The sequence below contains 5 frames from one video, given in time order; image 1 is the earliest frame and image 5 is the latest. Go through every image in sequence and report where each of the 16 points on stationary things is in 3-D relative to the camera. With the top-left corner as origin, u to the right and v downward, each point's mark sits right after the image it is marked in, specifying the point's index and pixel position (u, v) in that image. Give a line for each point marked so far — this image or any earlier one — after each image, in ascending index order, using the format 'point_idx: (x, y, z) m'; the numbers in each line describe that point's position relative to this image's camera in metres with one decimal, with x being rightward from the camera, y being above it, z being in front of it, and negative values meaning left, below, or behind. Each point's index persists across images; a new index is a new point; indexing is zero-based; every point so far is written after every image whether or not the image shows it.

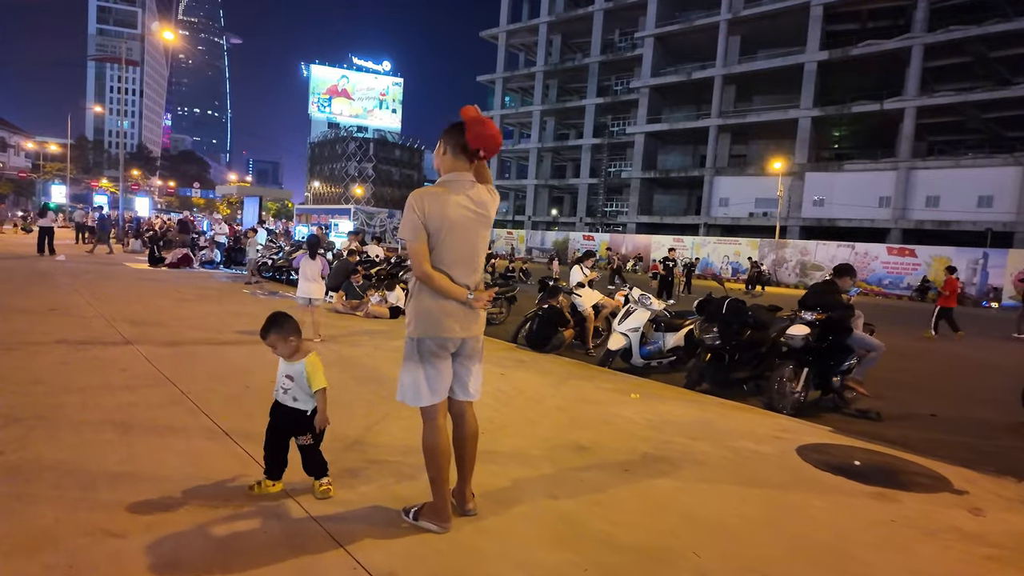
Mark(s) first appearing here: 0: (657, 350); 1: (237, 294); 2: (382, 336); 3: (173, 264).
0: (+2.0, -0.9, +8.2) m
1: (-6.0, -0.2, +13.2) m
2: (-1.9, -0.7, +9.0) m
3: (-11.2, +0.8, +20.0) m
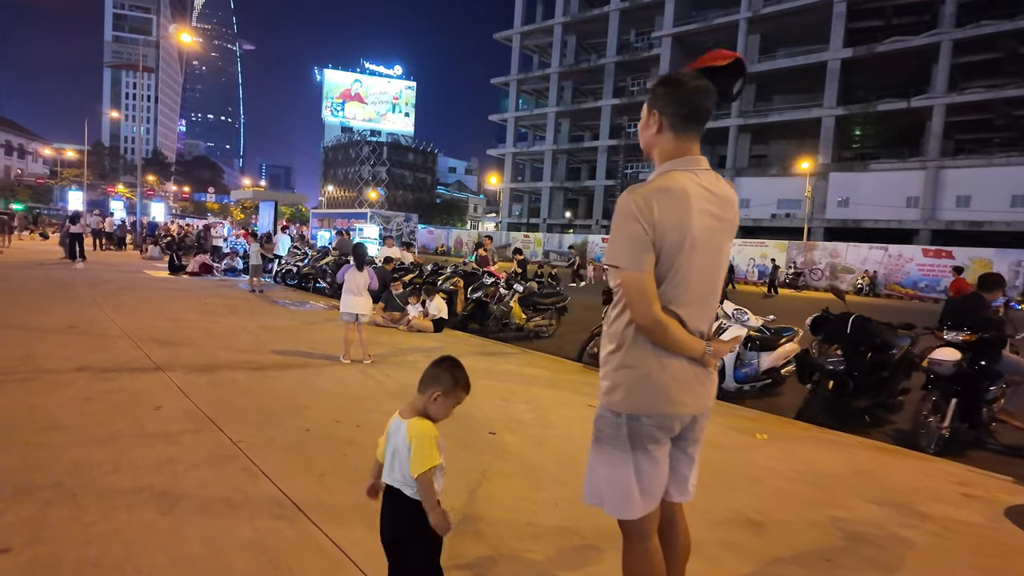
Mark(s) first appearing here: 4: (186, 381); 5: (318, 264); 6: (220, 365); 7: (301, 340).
0: (+2.9, -1.0, +7.2) m
1: (-5.0, -0.4, +12.4) m
2: (-1.0, -0.9, +8.0) m
3: (-10.1, +0.5, +19.2) m
4: (-3.1, -0.9, +5.8) m
5: (-5.5, +0.7, +17.2) m
6: (-3.1, -0.8, +6.6) m
7: (-2.9, -0.8, +8.3) m
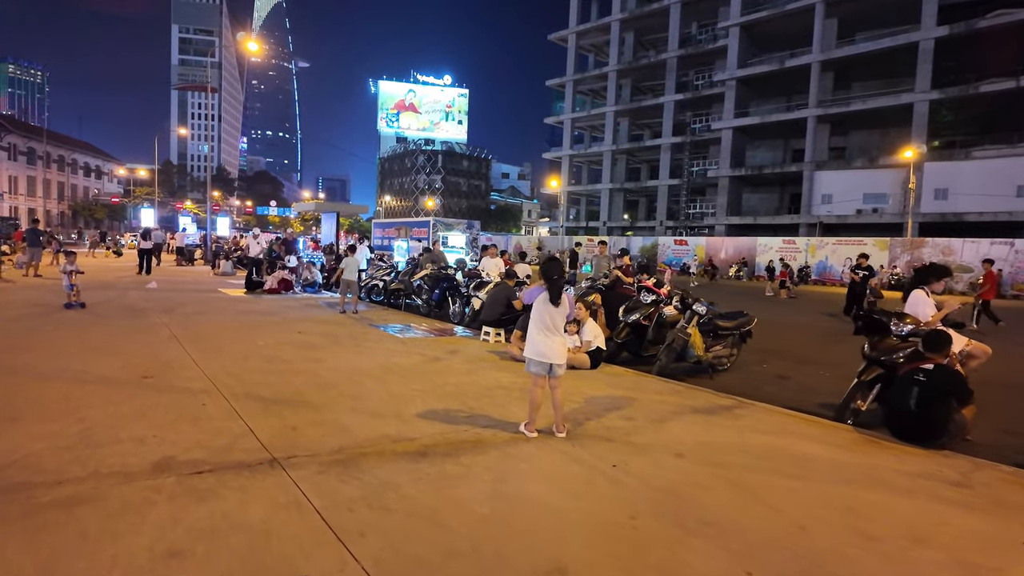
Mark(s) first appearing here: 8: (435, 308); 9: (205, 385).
0: (+5.0, -1.2, +4.5) m
1: (-2.4, -0.8, +10.3) m
2: (+1.2, -1.2, +5.6) m
3: (-6.9, 0.0, +17.5) m
4: (-1.1, -1.2, +3.6) m
5: (-2.6, +0.2, +15.2) m
6: (-1.1, -1.2, +4.4) m
7: (-0.7, -1.1, +6.1) m
8: (-1.8, -0.5, +14.5) m
9: (-3.1, -1.0, +6.1) m
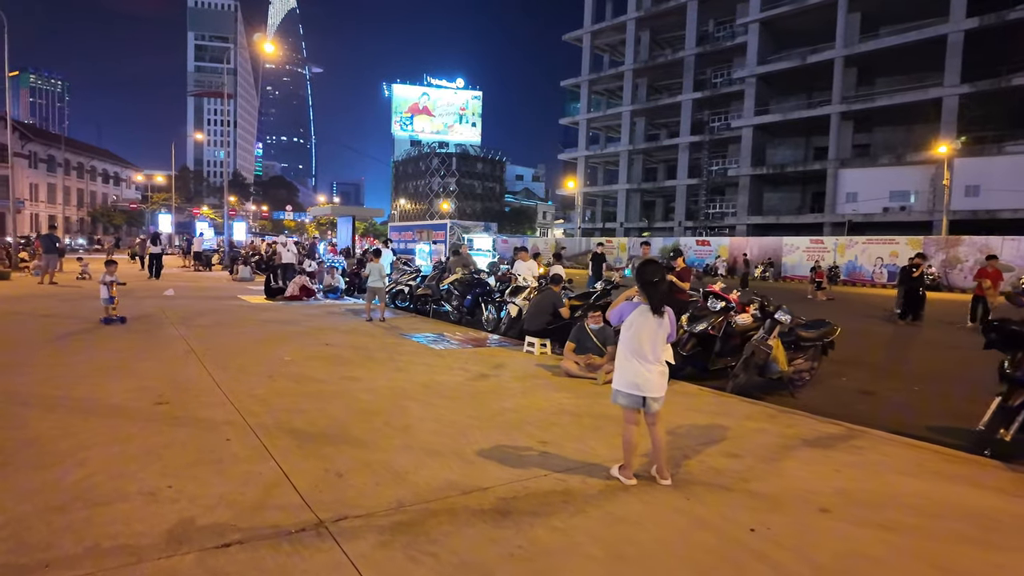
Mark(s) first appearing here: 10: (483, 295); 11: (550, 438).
0: (+5.6, -1.3, +3.4) m
1: (-1.7, -0.9, +9.4) m
2: (+1.8, -1.3, +4.7) m
3: (-6.0, -0.2, +16.8) m
4: (-0.5, -1.3, +2.7) m
5: (-1.8, +0.1, +14.3) m
6: (-0.5, -1.3, +3.5) m
7: (-0.1, -1.2, +5.2) m
8: (-1.0, -0.6, +13.6) m
9: (-2.4, -1.1, +5.2) m
10: (-0.6, -0.1, +13.0) m
11: (+0.3, -1.2, +4.9) m
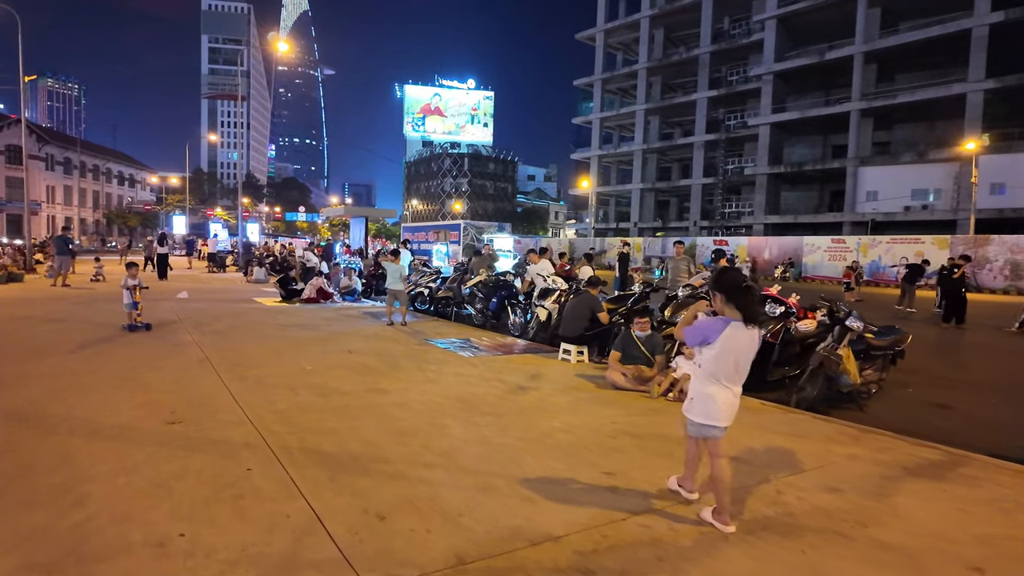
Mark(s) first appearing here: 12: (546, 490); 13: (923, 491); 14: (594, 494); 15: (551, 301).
0: (+6.0, -1.3, +2.7) m
1: (-1.2, -1.0, +8.8) m
2: (+2.2, -1.3, +4.0) m
3: (-5.4, -0.3, +16.2) m
4: (-0.1, -1.3, +2.1) m
5: (-1.2, 0.0, +13.7) m
6: (-0.1, -1.3, +2.9) m
7: (+0.4, -1.2, +4.6) m
8: (-0.5, -0.7, +13.0) m
9: (-2.0, -1.1, +4.6) m
10: (-0.1, -0.2, +12.4) m
11: (+0.7, -1.2, +4.3) m
12: (+0.2, -1.3, +3.8) m
13: (+2.8, -1.3, +4.0) m
14: (+0.5, -1.3, +3.8) m
15: (+0.7, -0.2, +11.0) m
